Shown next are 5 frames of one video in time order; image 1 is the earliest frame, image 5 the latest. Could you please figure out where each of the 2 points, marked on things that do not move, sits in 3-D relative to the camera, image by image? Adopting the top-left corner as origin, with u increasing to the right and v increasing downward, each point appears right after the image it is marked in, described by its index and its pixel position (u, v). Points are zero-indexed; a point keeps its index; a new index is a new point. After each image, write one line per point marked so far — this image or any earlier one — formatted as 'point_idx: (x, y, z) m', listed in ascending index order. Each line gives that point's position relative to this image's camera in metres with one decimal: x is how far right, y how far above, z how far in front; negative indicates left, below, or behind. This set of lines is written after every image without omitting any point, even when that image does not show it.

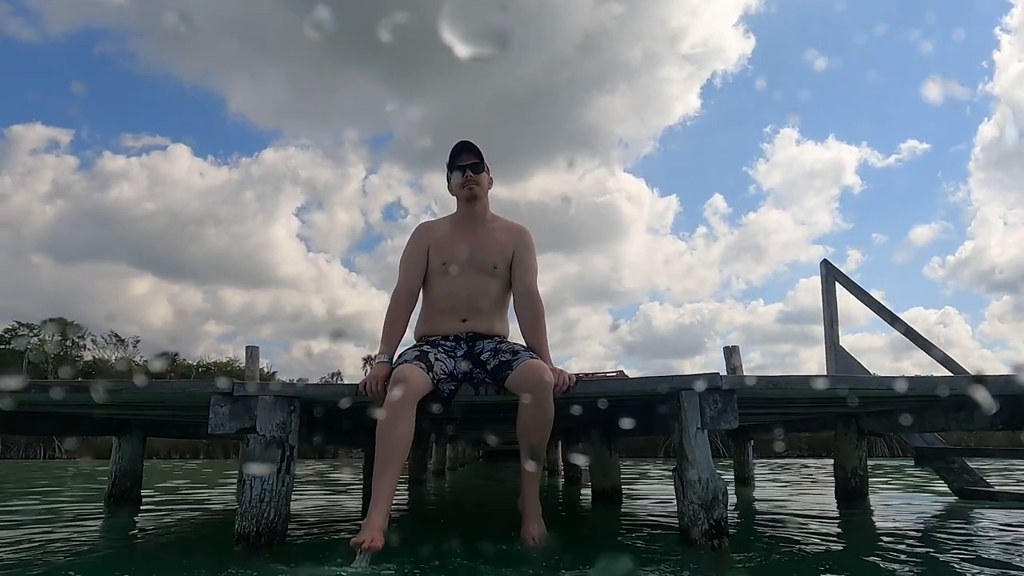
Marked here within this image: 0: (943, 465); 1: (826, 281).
0: (+3.9, -1.6, +6.5) m
1: (+3.0, +0.1, +6.8) m
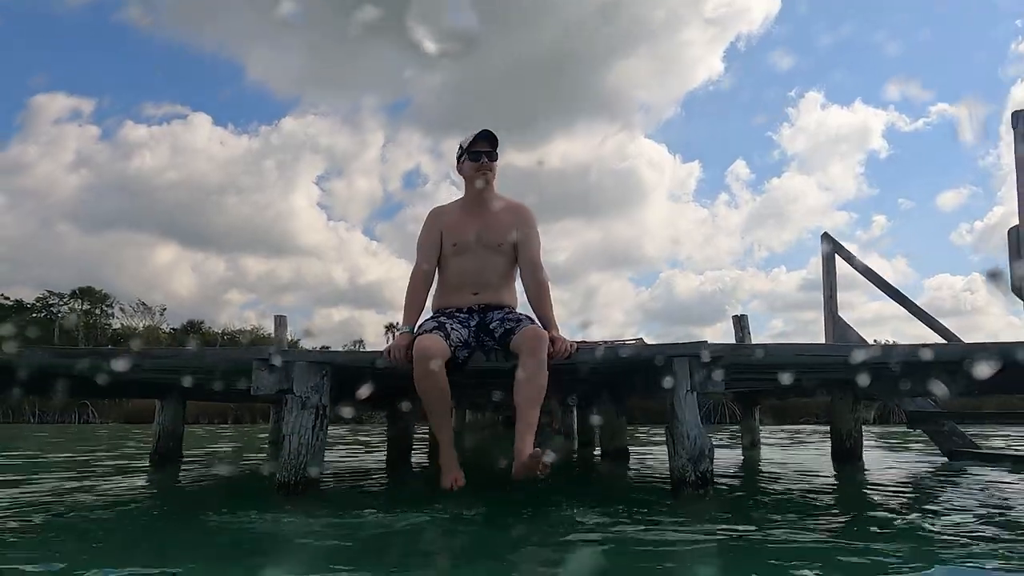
0: (+4.0, -1.3, +6.8) m
1: (+3.1, +0.3, +7.1) m
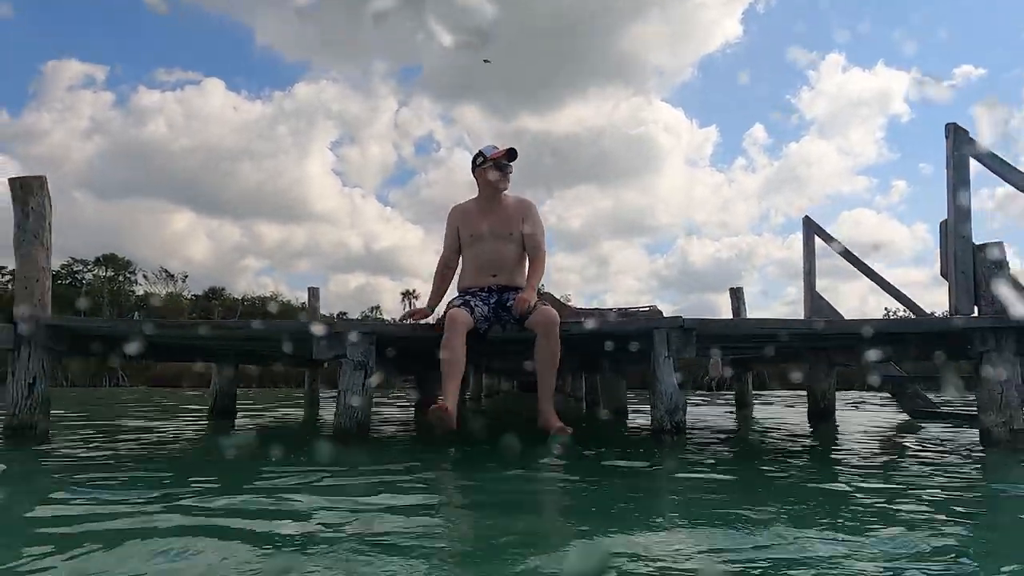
0: (+4.1, -1.1, +7.7) m
1: (+3.3, +0.6, +7.9) m
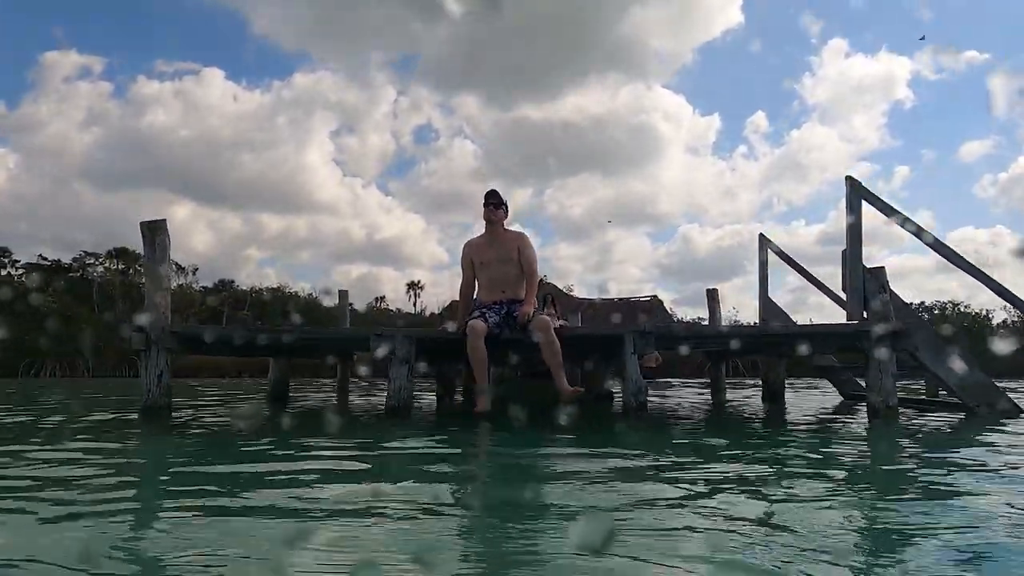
0: (+4.2, -1.2, +9.3) m
1: (+3.3, +0.5, +9.5) m
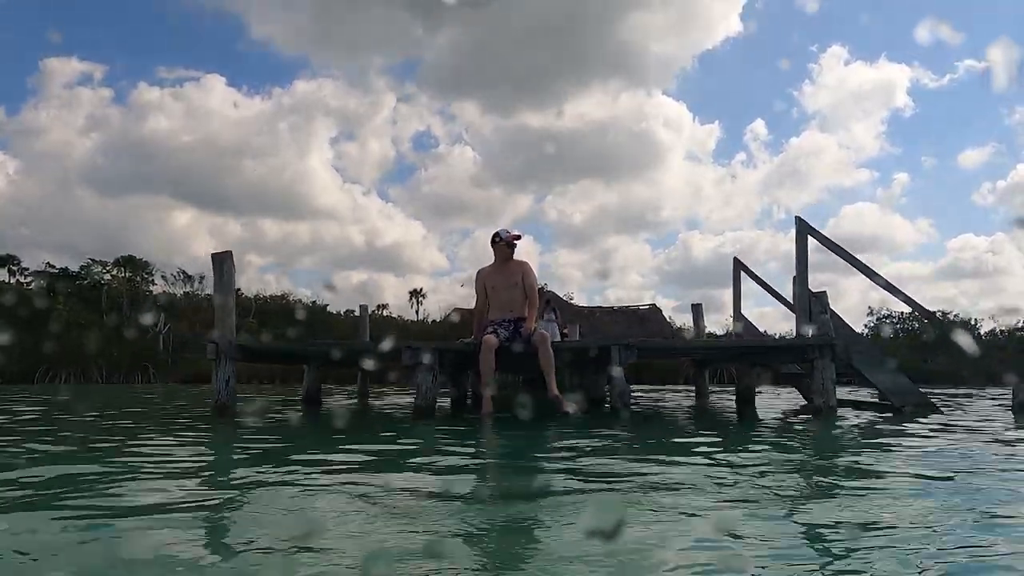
0: (+4.3, -1.4, +10.7) m
1: (+3.4, +0.2, +10.9) m
